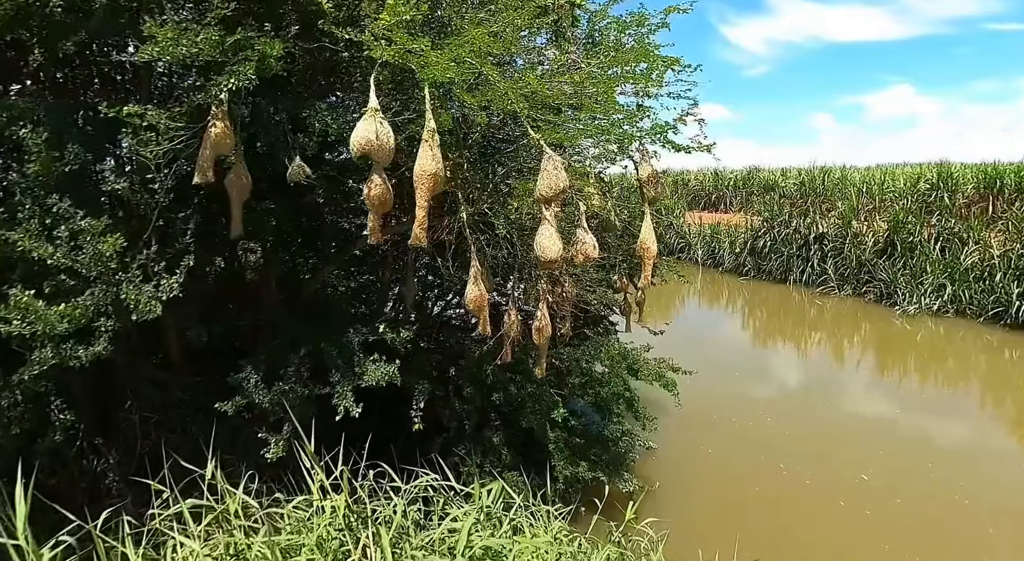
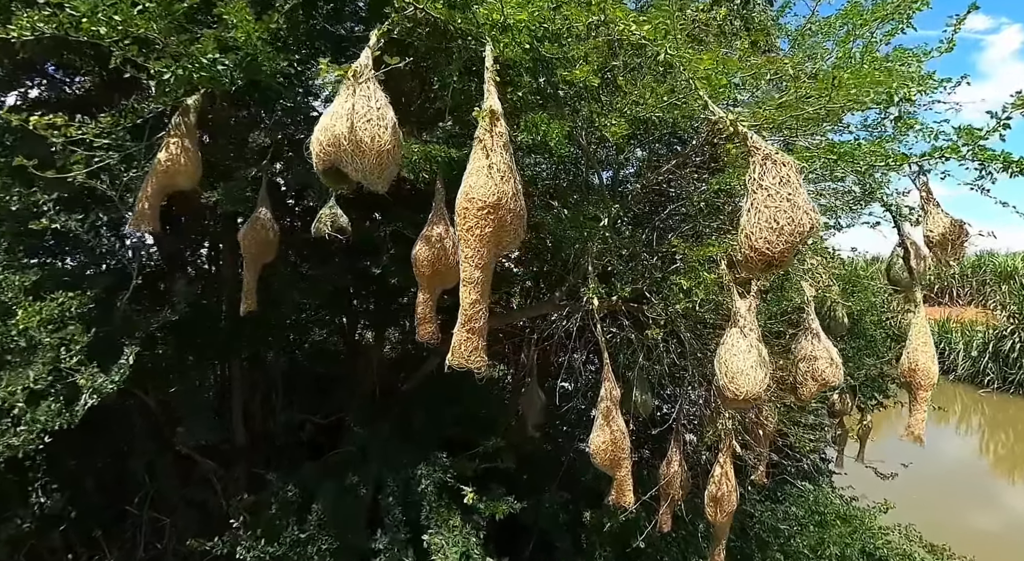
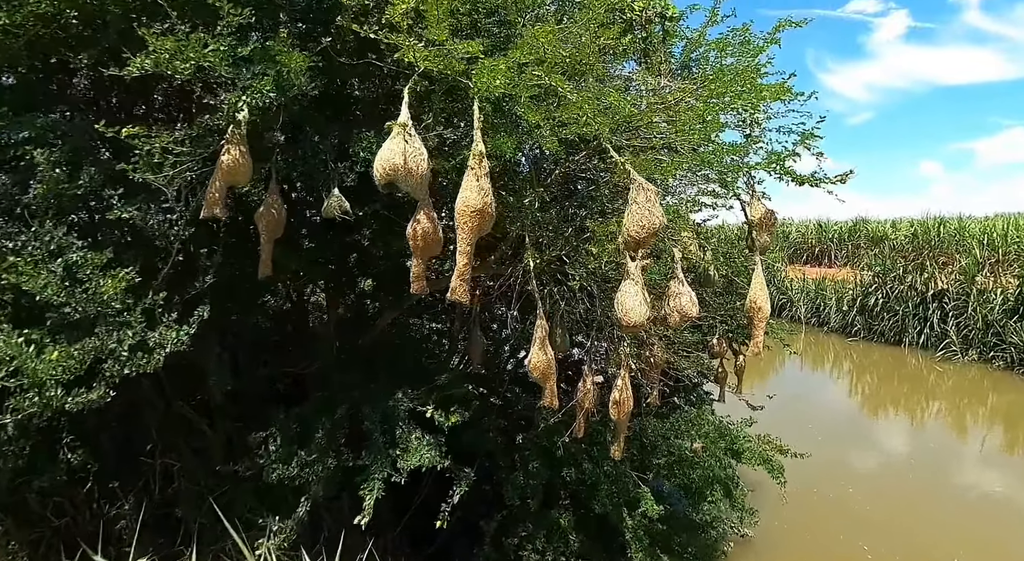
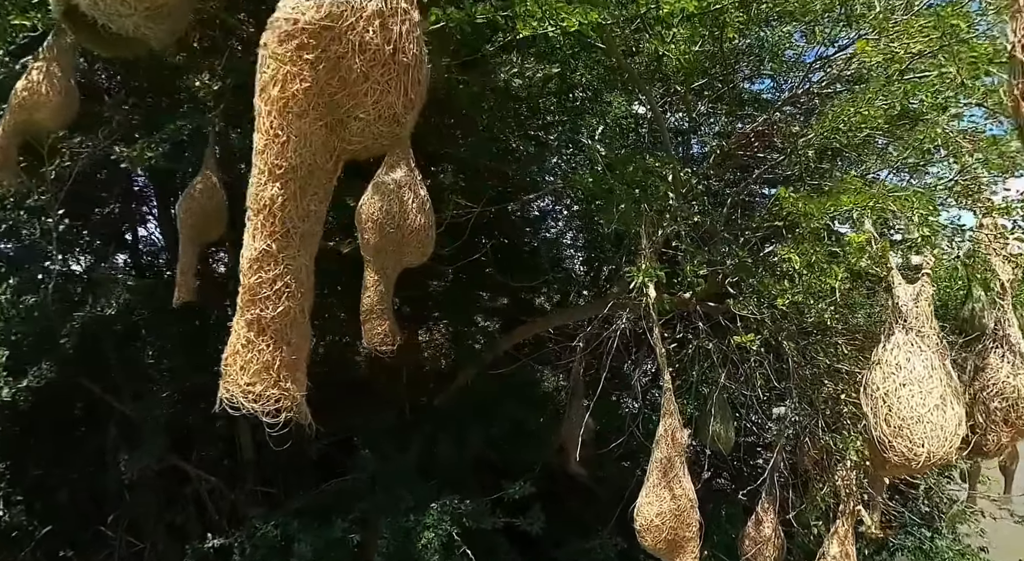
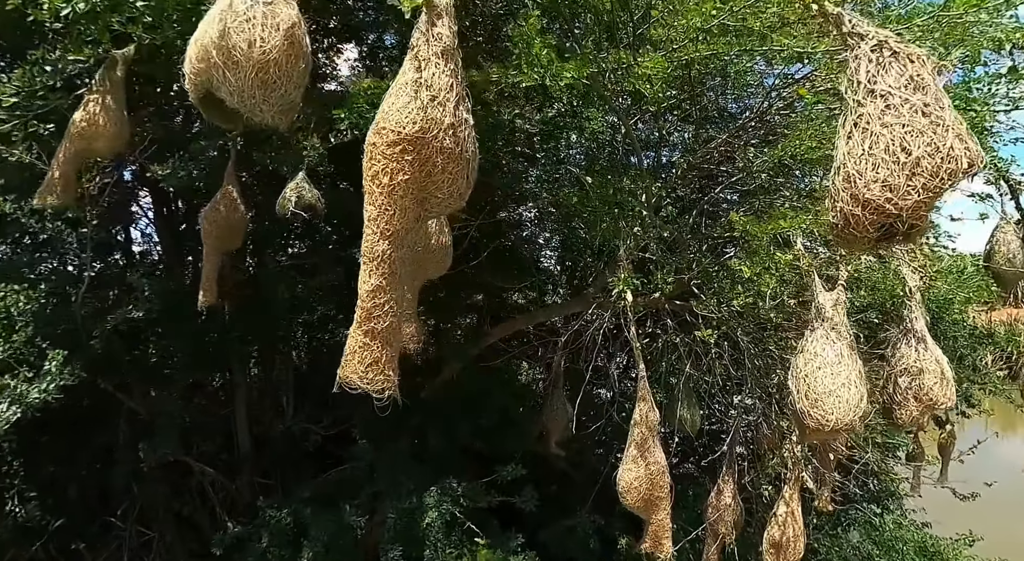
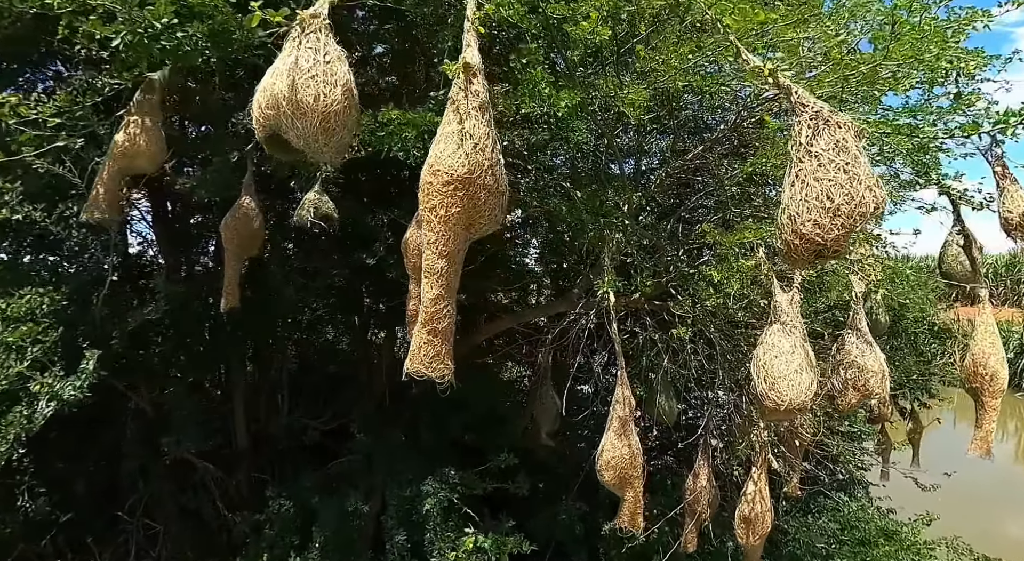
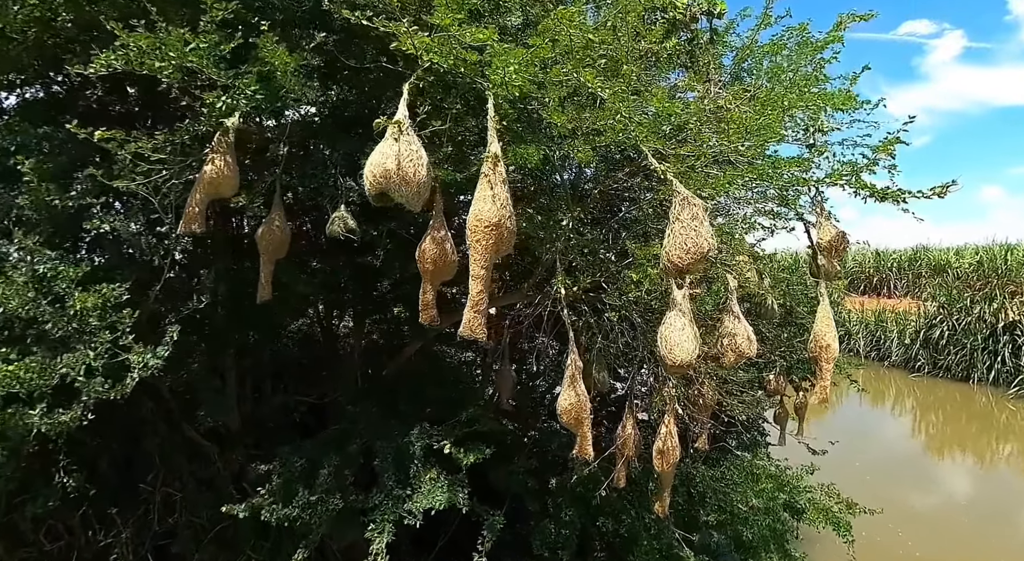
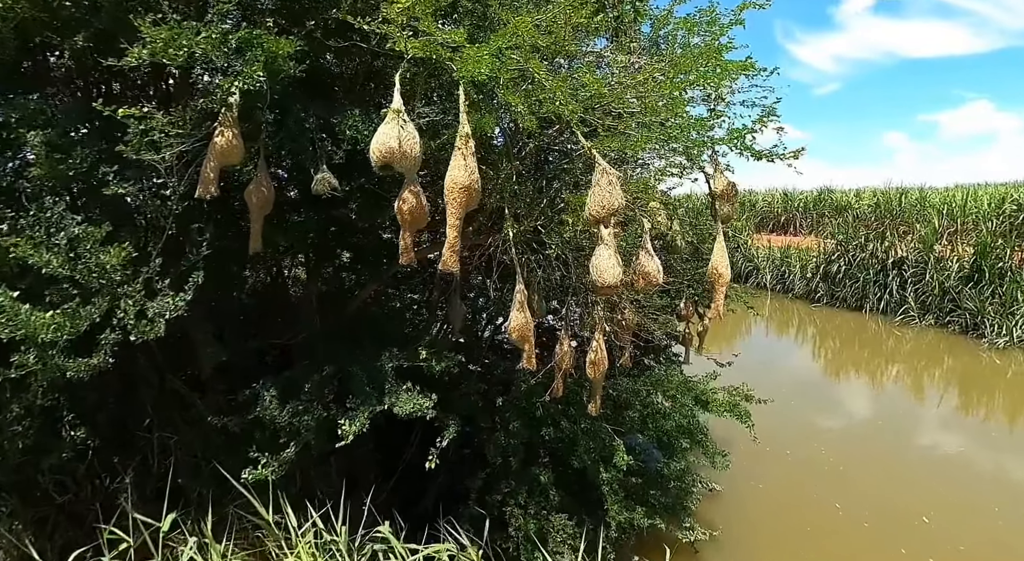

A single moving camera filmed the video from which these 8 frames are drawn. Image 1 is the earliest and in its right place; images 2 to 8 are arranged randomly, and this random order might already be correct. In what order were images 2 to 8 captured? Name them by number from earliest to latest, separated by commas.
8, 3, 7, 2, 6, 5, 4
